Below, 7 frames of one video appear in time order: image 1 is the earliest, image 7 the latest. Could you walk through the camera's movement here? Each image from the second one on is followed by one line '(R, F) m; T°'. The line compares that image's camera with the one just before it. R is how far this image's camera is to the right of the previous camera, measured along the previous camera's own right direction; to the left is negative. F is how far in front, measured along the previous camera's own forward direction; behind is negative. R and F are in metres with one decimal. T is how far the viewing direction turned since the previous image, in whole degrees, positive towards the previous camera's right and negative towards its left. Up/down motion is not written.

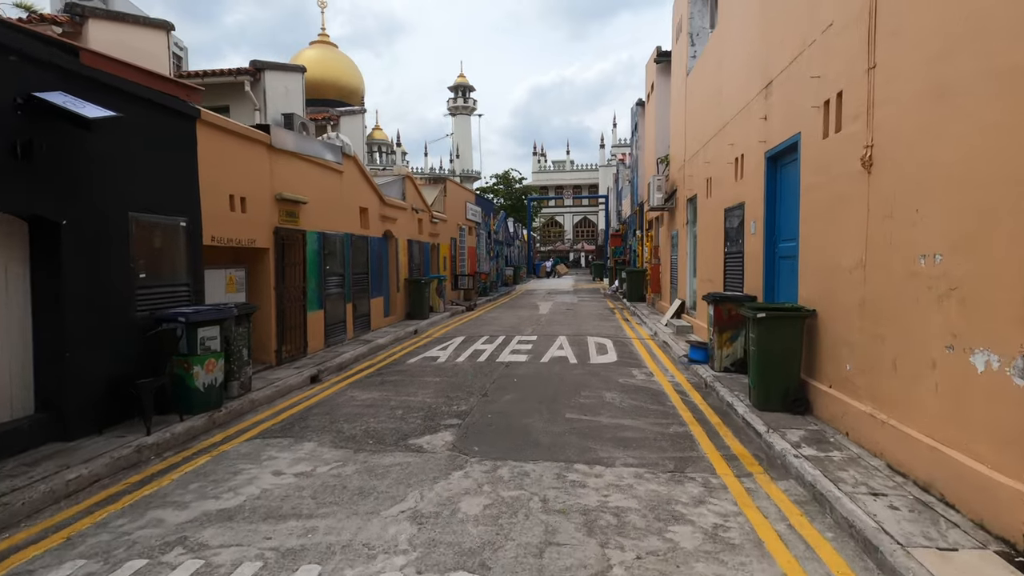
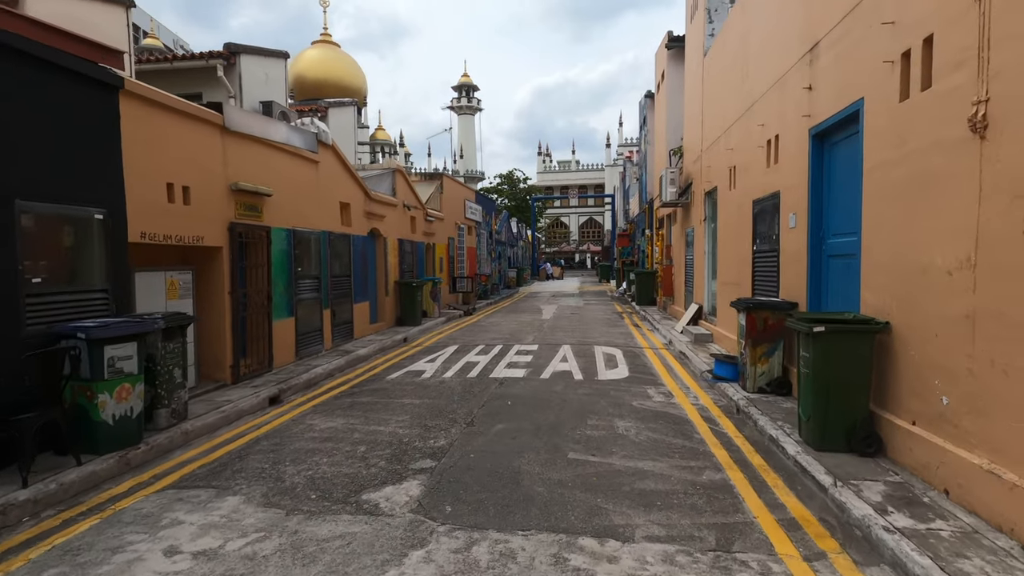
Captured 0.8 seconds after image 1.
(+0.2, +1.4) m; -1°
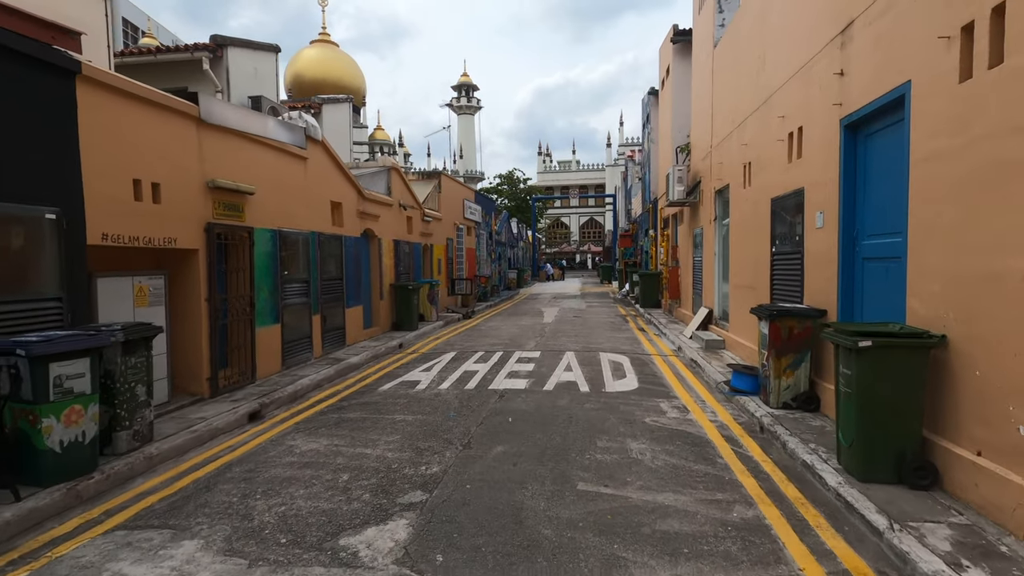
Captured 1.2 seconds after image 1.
(0.0, +0.6) m; 0°
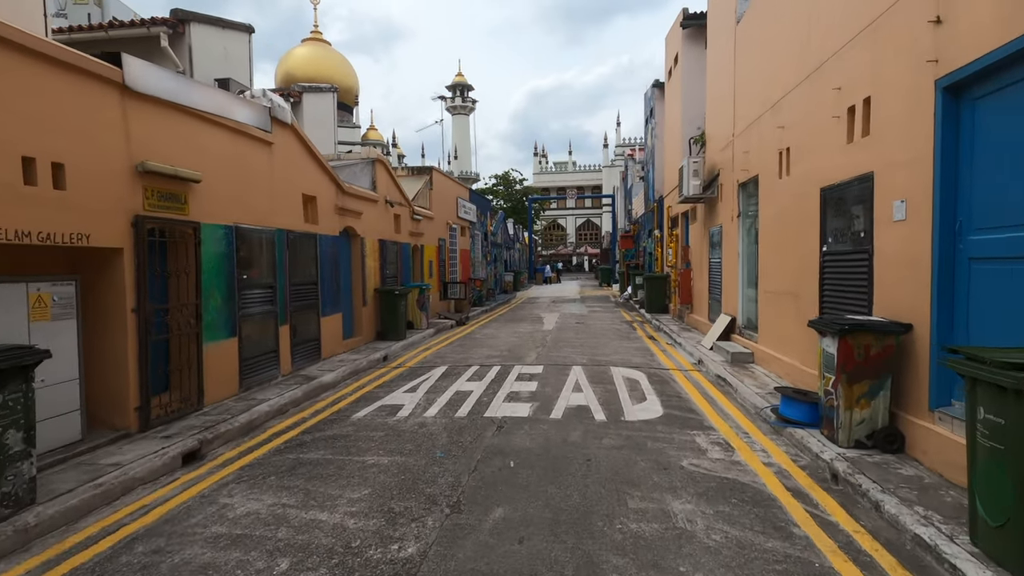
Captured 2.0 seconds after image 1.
(-0.1, +1.4) m; +1°
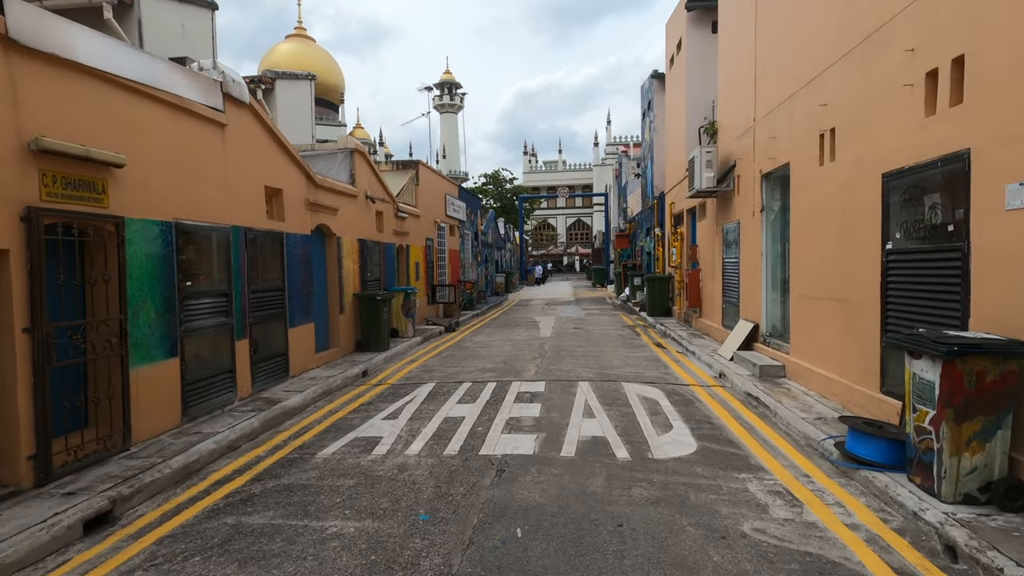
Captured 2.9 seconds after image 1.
(-0.1, +1.3) m; +1°
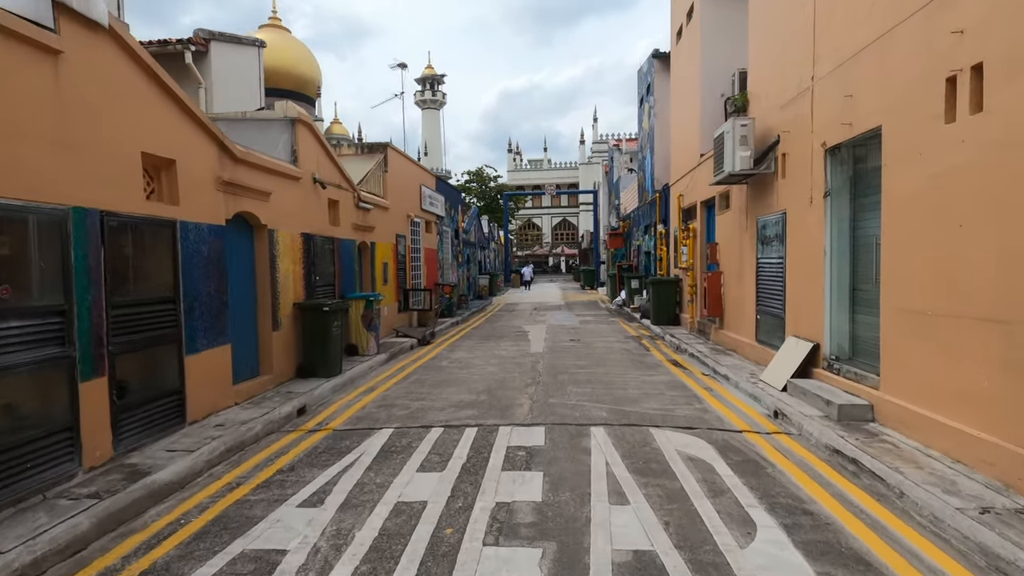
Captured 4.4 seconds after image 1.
(0.0, +2.5) m; +2°
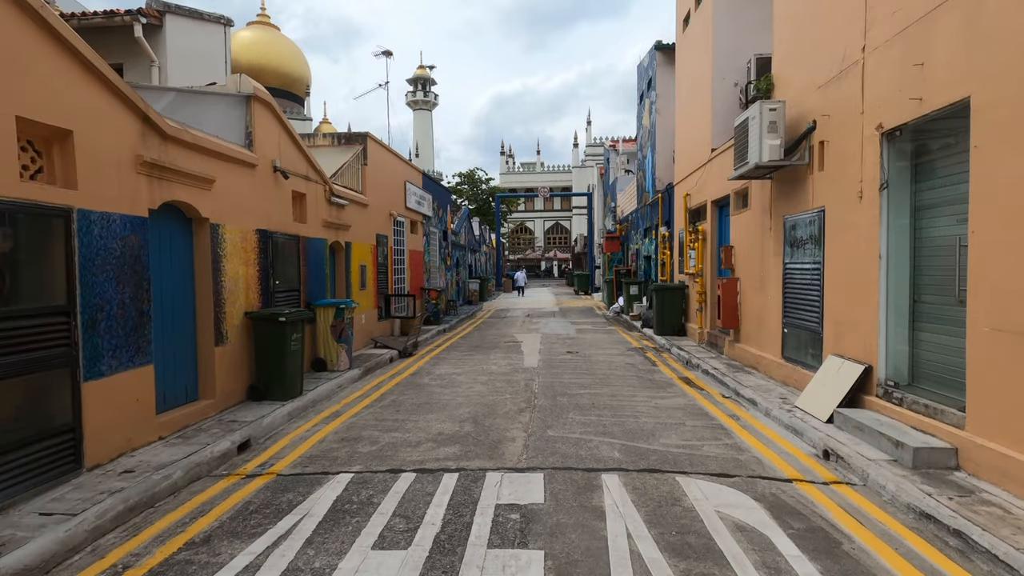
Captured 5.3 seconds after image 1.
(0.0, +1.4) m; +1°
